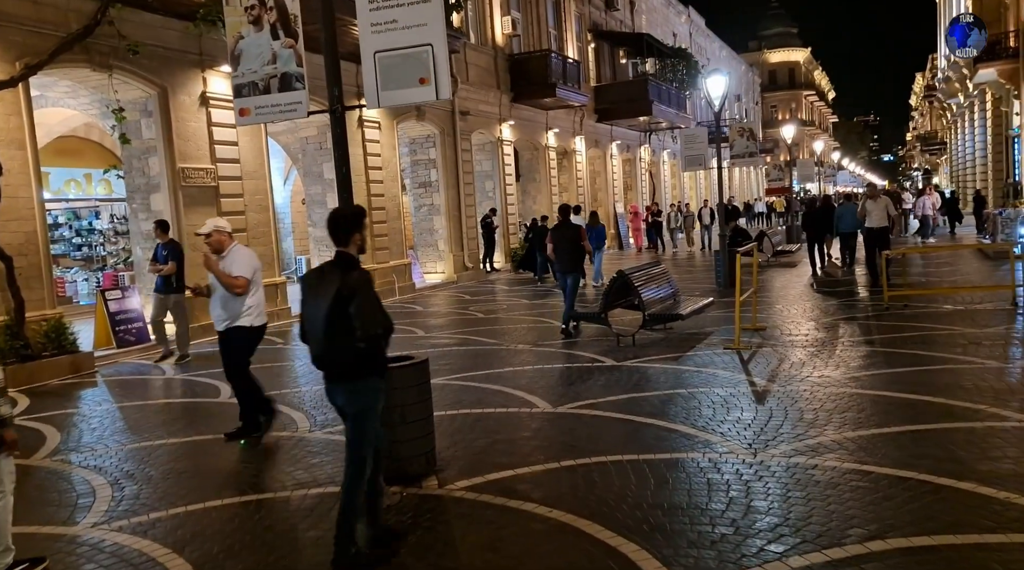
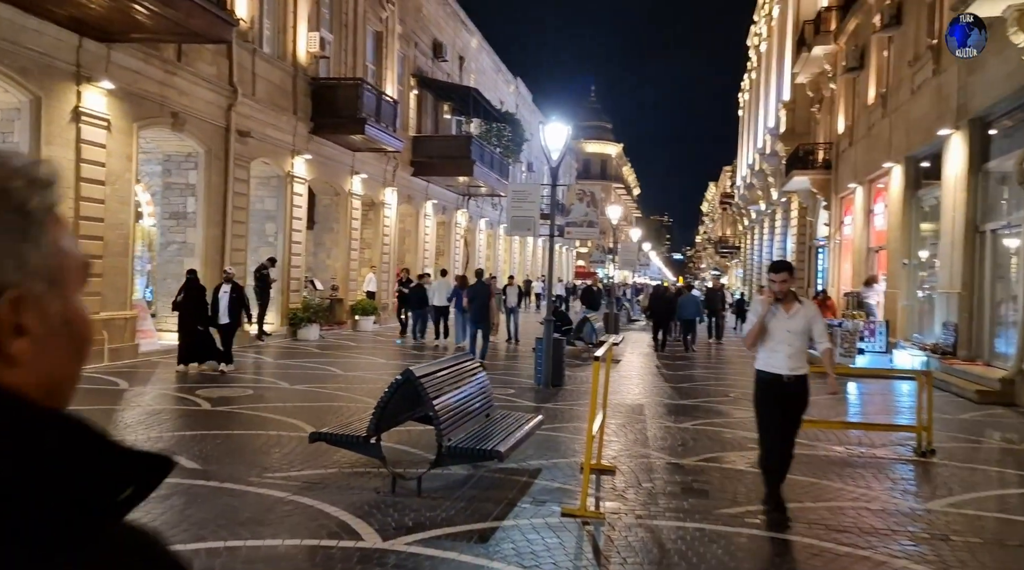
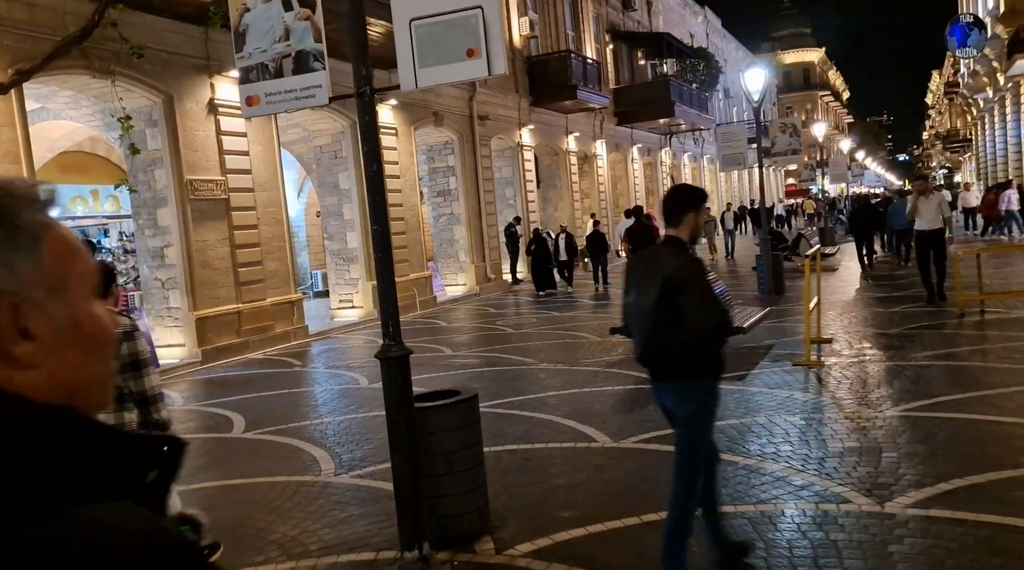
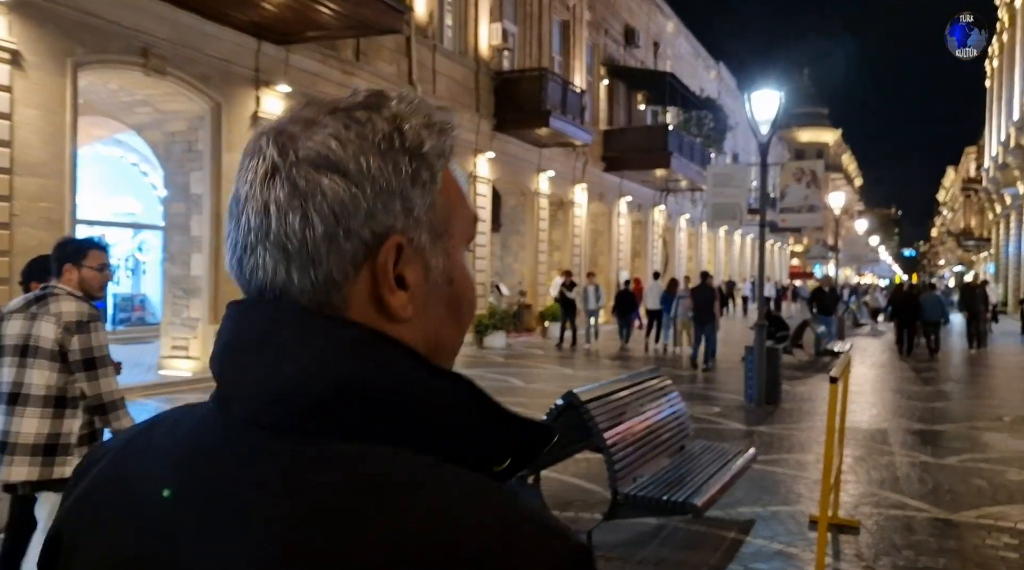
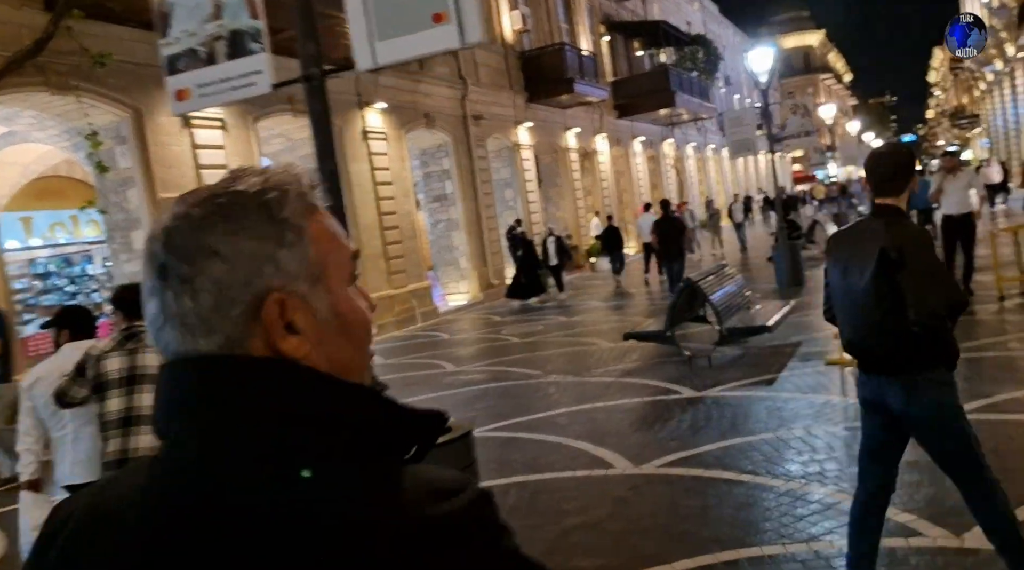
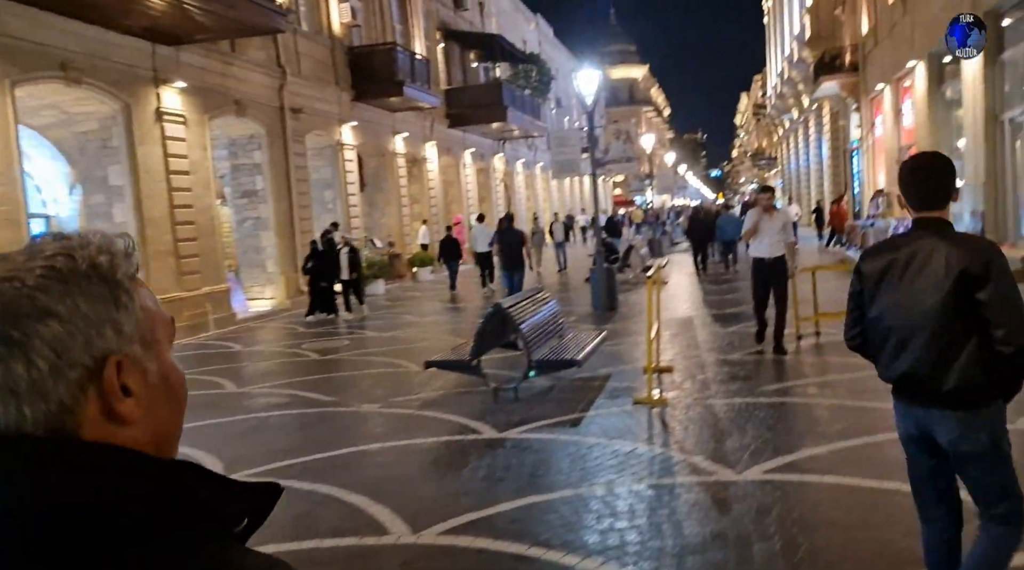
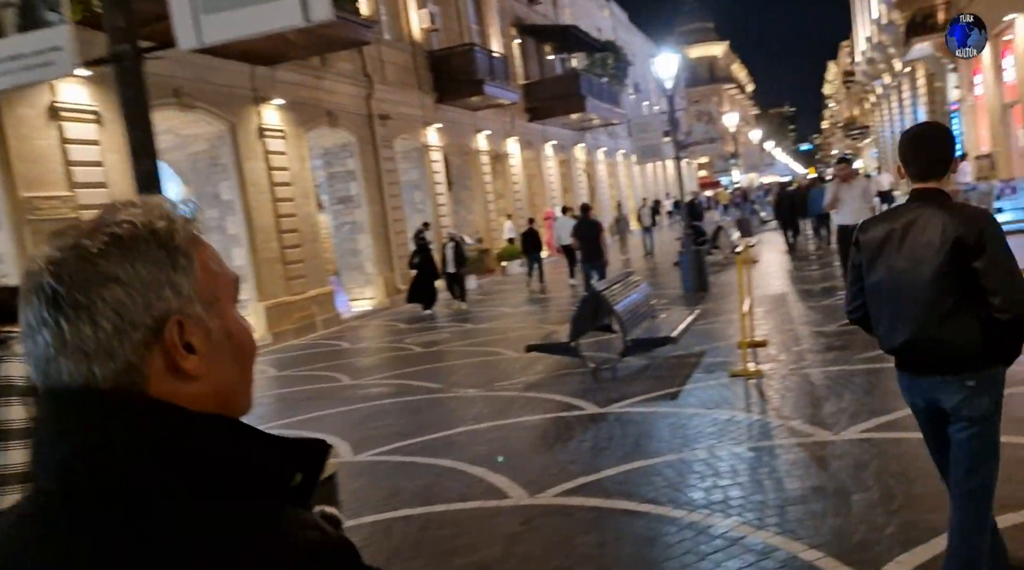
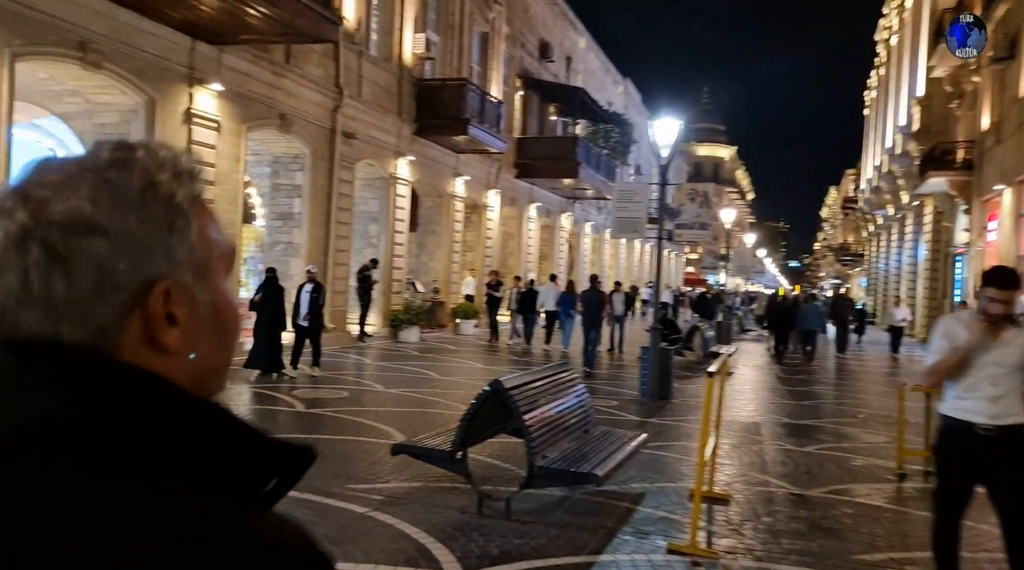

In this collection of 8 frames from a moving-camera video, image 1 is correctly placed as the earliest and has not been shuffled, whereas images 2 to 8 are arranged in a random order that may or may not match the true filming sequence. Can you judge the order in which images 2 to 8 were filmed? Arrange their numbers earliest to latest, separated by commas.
3, 5, 7, 6, 2, 8, 4
